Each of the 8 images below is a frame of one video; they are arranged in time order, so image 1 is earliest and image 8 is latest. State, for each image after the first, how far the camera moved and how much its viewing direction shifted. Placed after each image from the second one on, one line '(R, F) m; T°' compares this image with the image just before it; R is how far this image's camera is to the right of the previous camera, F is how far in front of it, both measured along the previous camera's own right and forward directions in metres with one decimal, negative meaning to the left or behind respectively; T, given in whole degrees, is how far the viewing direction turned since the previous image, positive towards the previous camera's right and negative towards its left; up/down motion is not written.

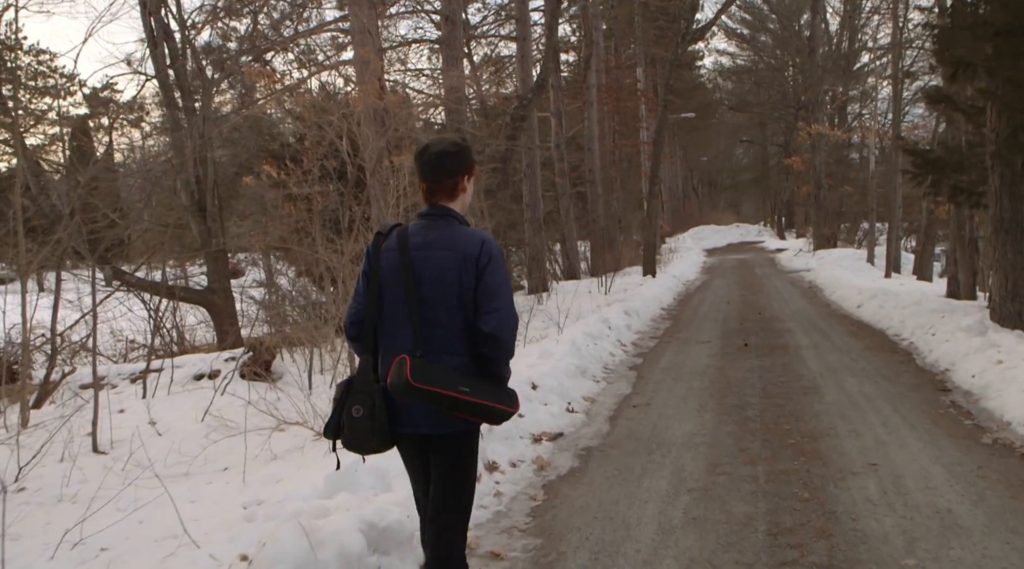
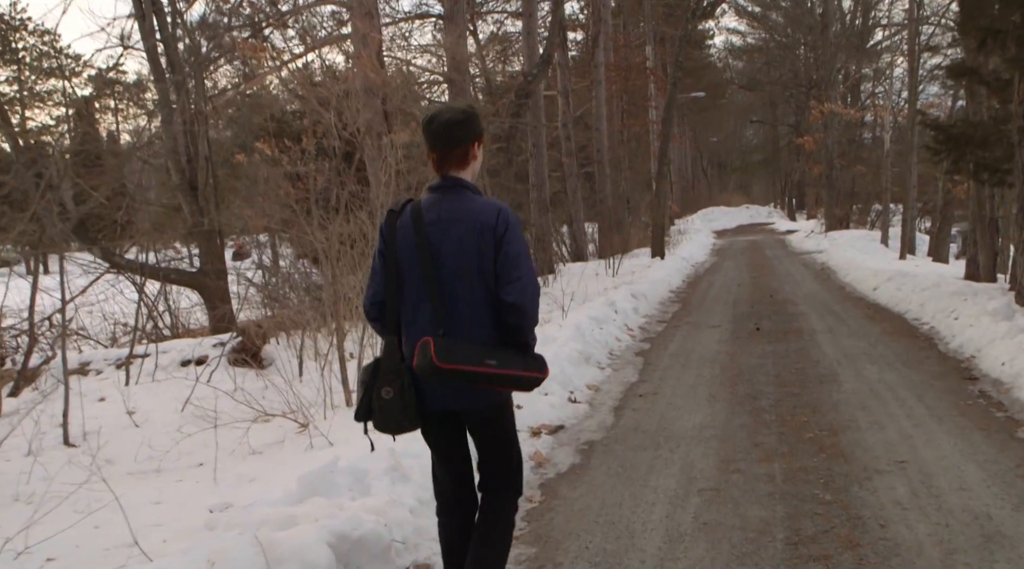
(+0.1, +0.5) m; -1°
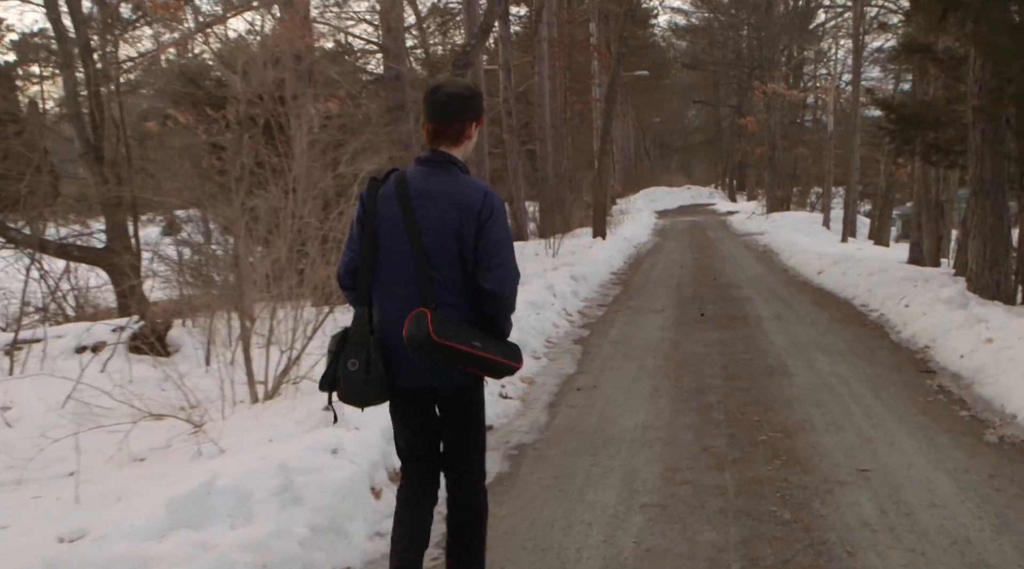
(+0.1, +0.7) m; +4°
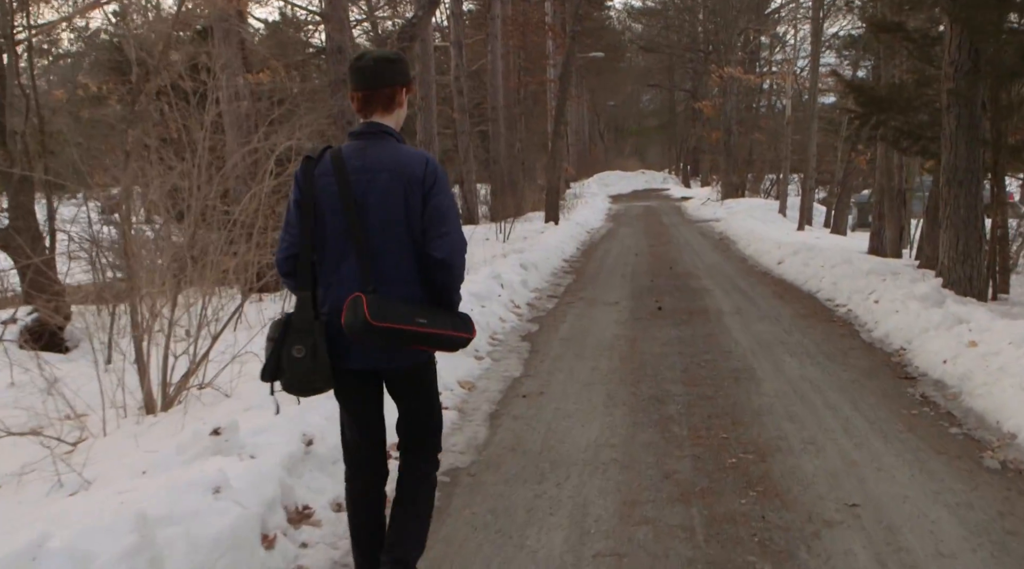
(+0.1, +0.8) m; +3°
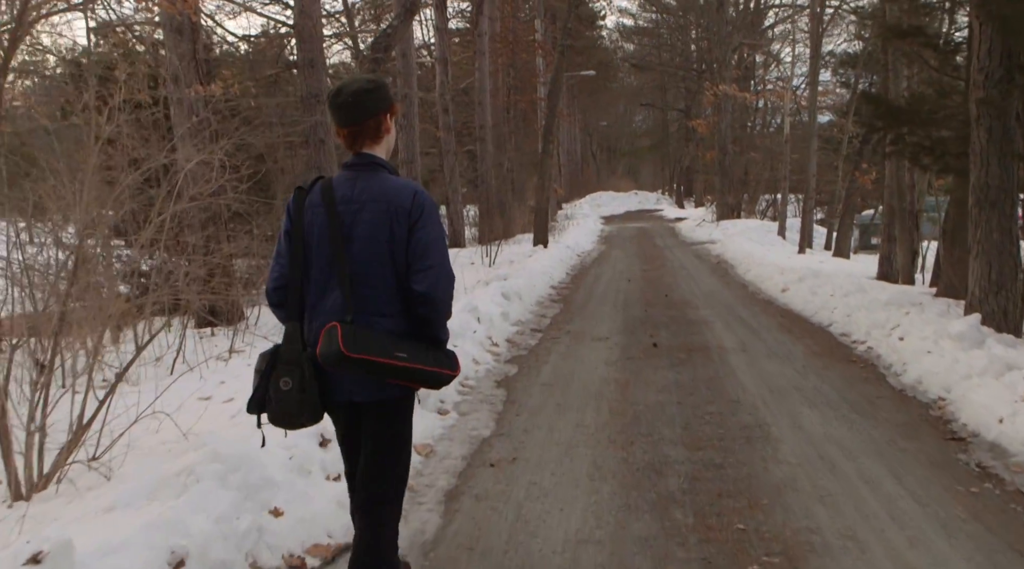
(+0.2, +1.0) m; 0°
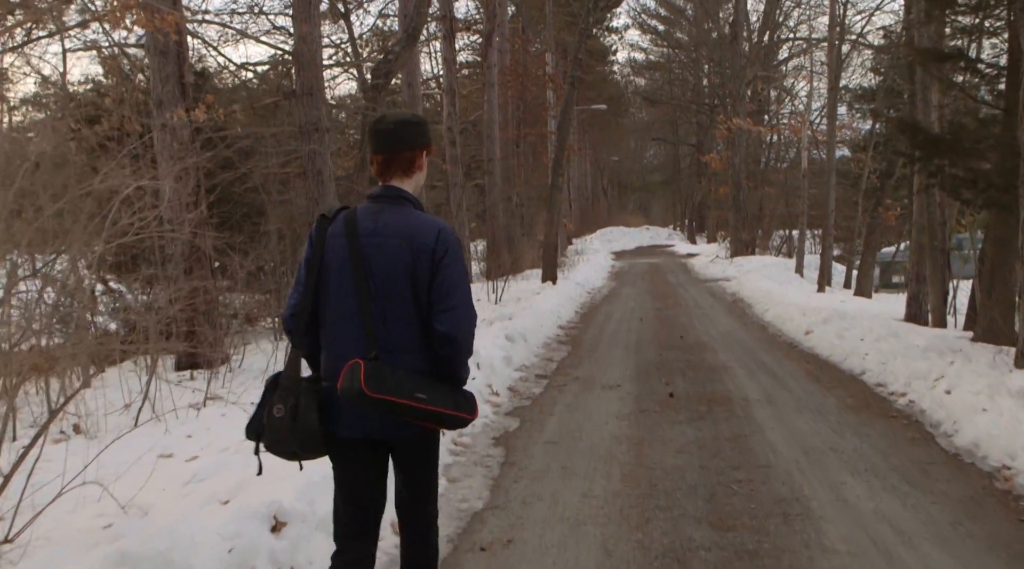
(+0.1, +0.7) m; -1°
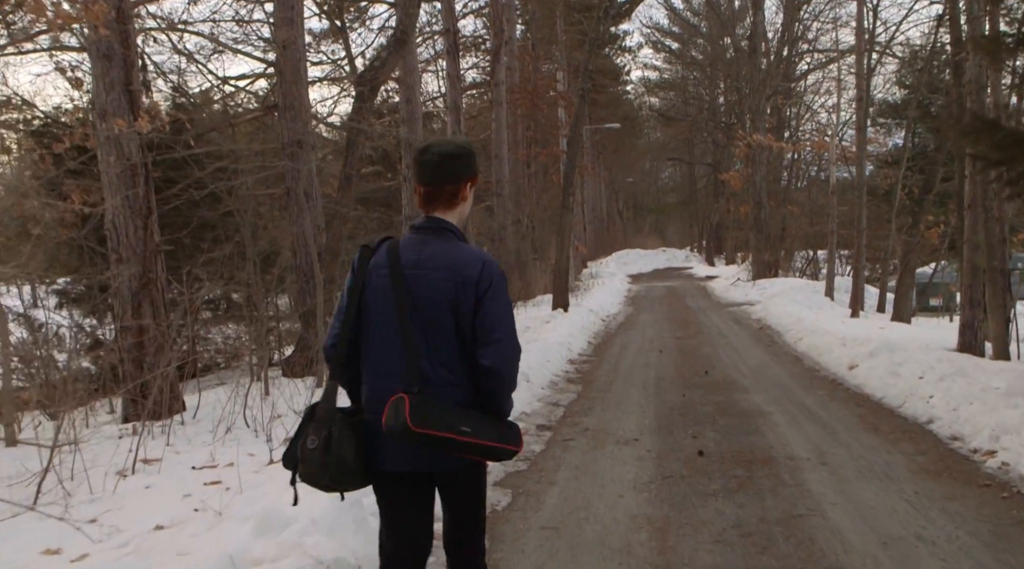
(+0.2, +1.3) m; -1°
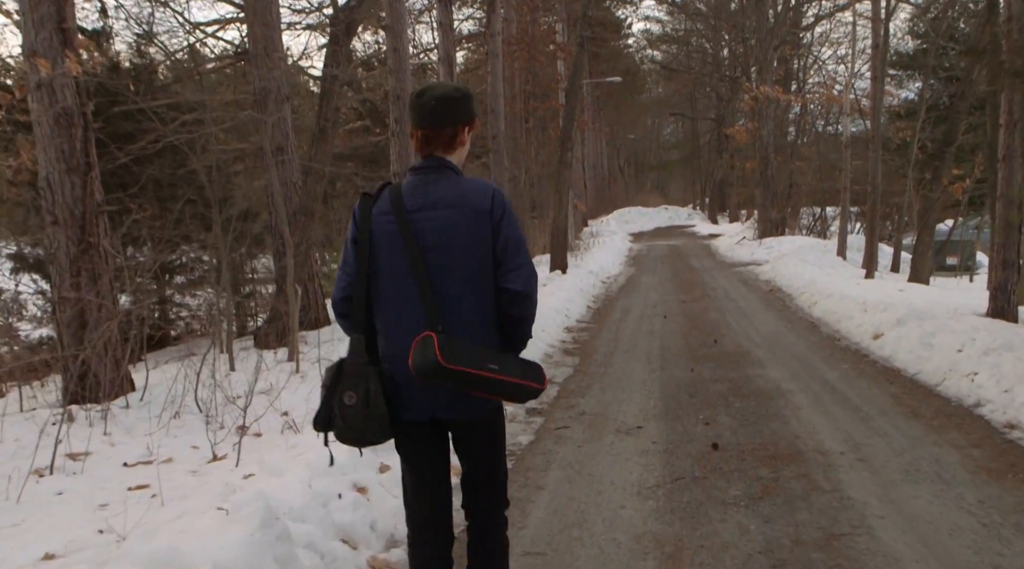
(+0.1, +0.9) m; 0°
